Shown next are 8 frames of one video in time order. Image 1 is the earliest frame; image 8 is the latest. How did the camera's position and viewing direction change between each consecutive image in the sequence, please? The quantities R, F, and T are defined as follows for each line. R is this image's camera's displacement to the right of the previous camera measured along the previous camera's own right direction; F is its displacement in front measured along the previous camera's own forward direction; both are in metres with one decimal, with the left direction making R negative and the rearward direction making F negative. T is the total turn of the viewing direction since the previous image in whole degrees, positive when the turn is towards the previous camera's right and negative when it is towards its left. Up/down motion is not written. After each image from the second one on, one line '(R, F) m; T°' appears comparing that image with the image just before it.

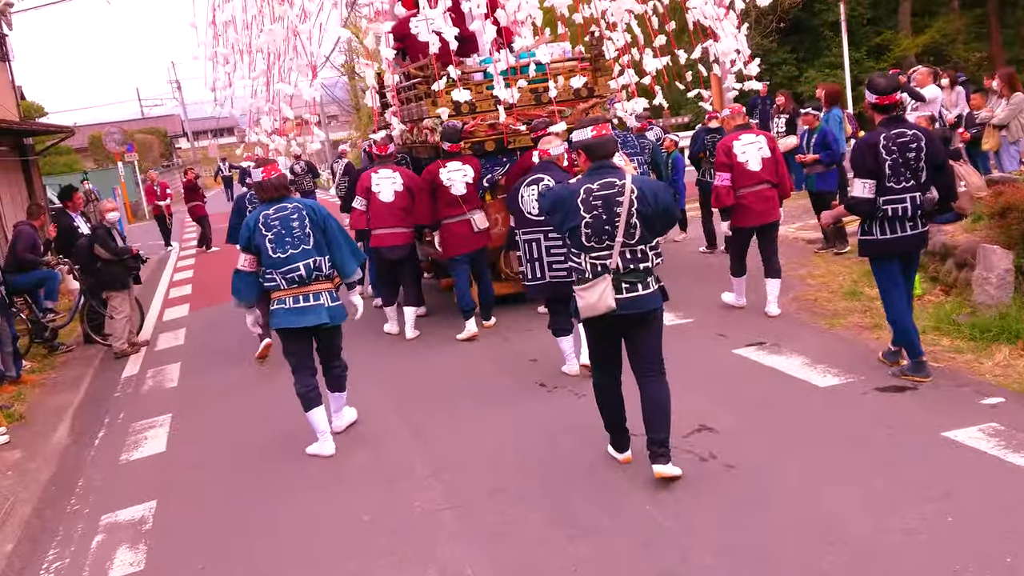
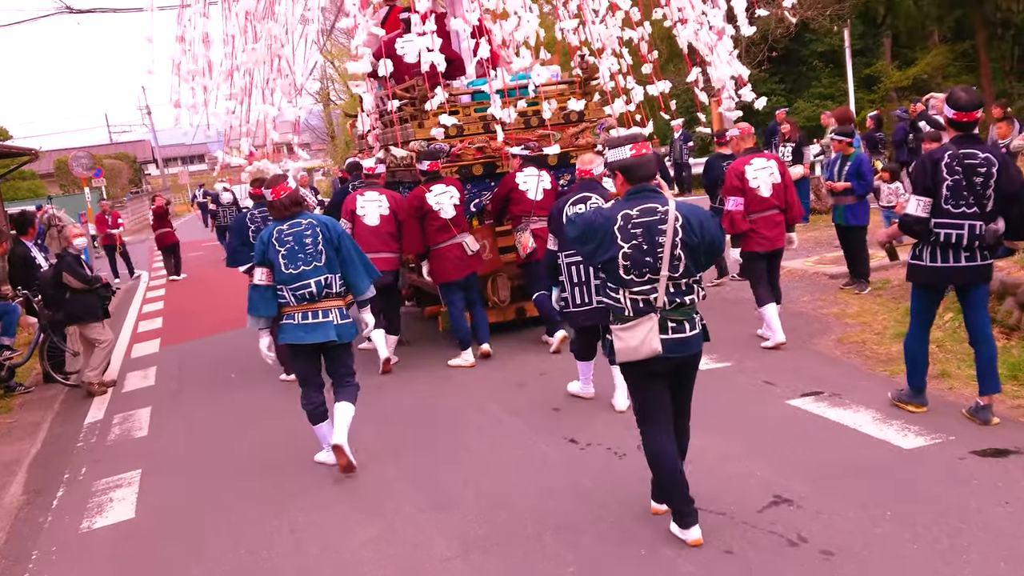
(-0.2, +0.6) m; +2°
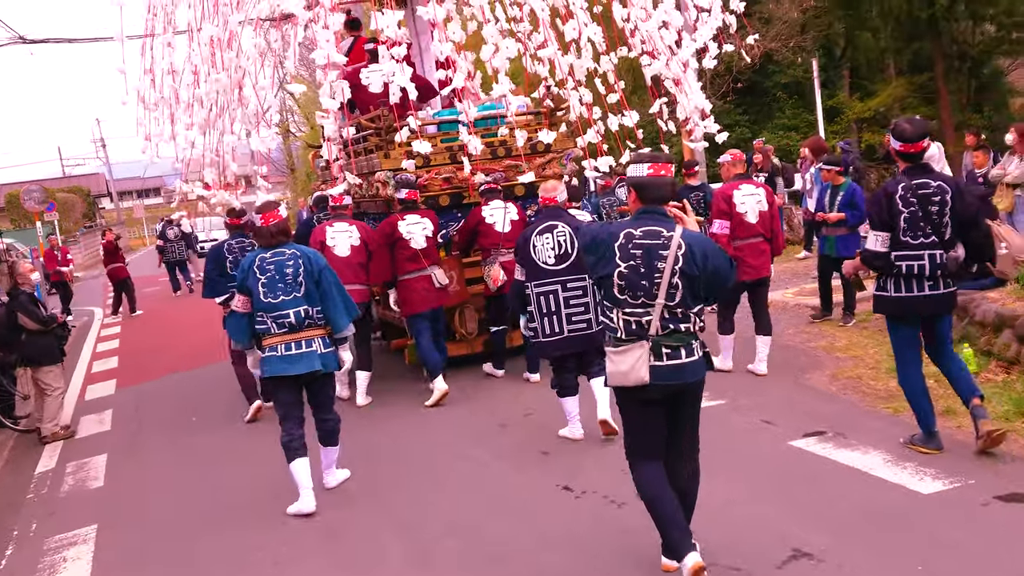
(-0.1, +0.2) m; +2°
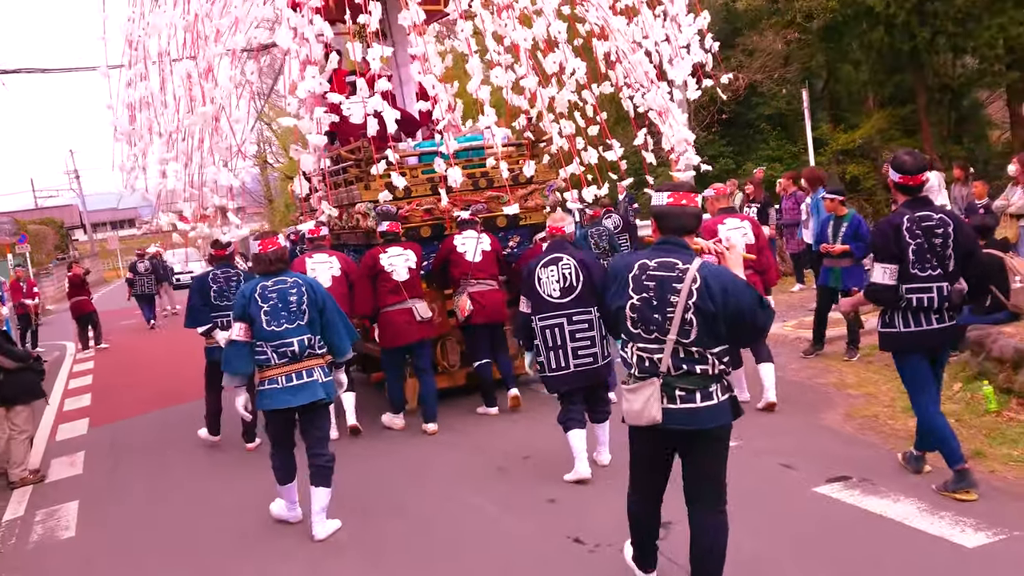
(-0.1, +0.3) m; +1°
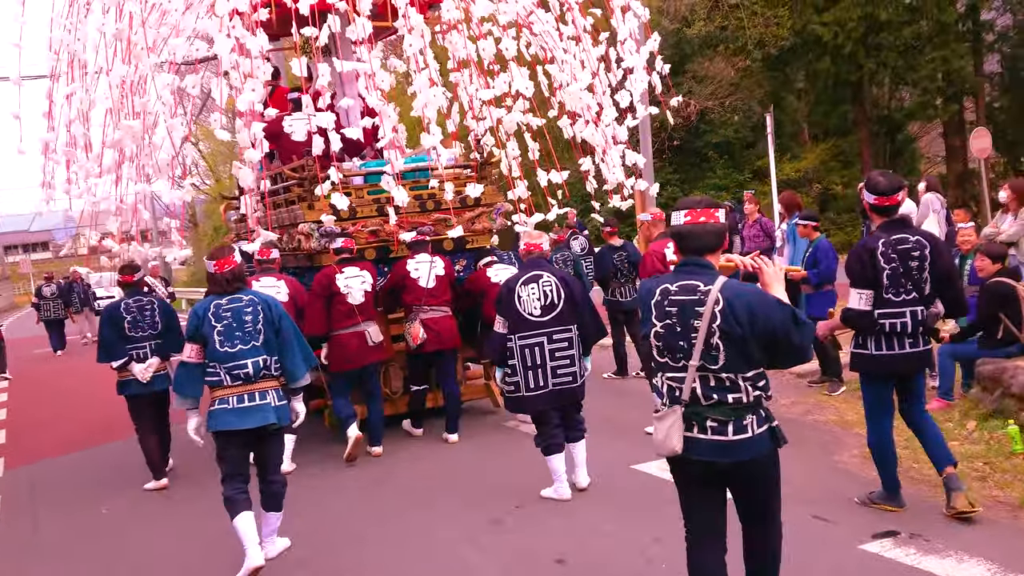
(-0.3, +0.5) m; +4°
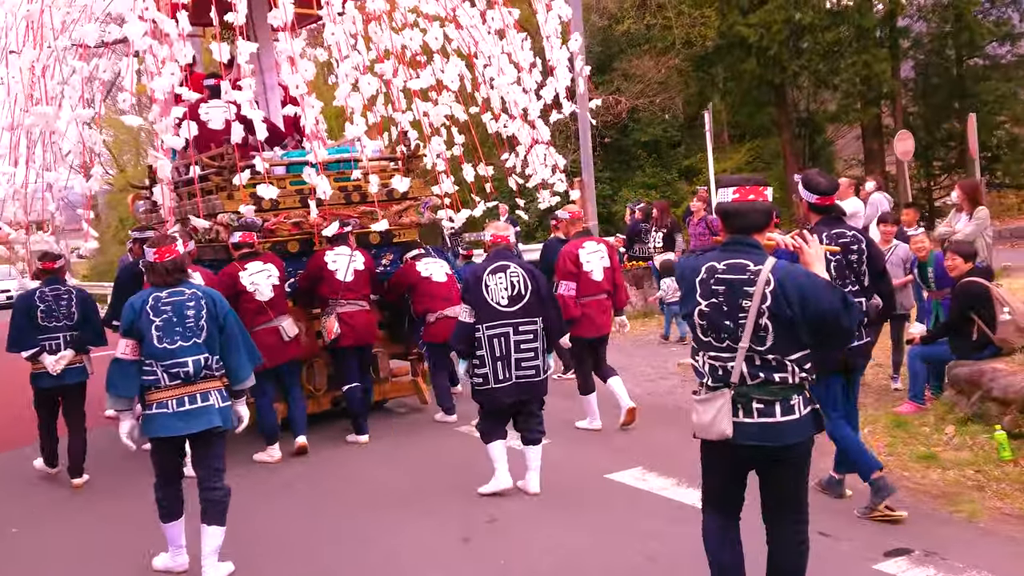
(-0.2, +0.4) m; +5°
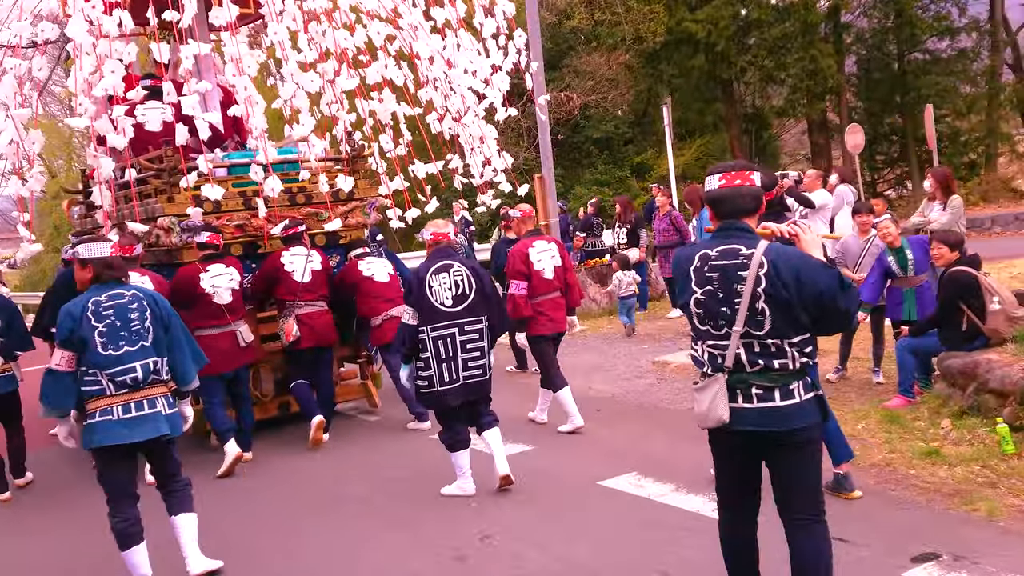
(-0.2, +0.3) m; +3°
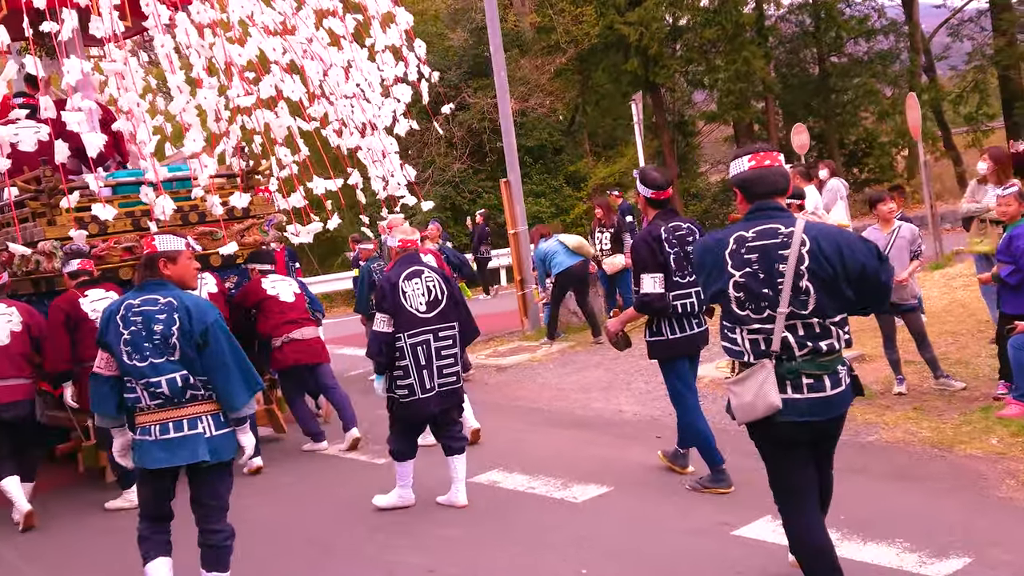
(-0.7, +0.9) m; +6°
